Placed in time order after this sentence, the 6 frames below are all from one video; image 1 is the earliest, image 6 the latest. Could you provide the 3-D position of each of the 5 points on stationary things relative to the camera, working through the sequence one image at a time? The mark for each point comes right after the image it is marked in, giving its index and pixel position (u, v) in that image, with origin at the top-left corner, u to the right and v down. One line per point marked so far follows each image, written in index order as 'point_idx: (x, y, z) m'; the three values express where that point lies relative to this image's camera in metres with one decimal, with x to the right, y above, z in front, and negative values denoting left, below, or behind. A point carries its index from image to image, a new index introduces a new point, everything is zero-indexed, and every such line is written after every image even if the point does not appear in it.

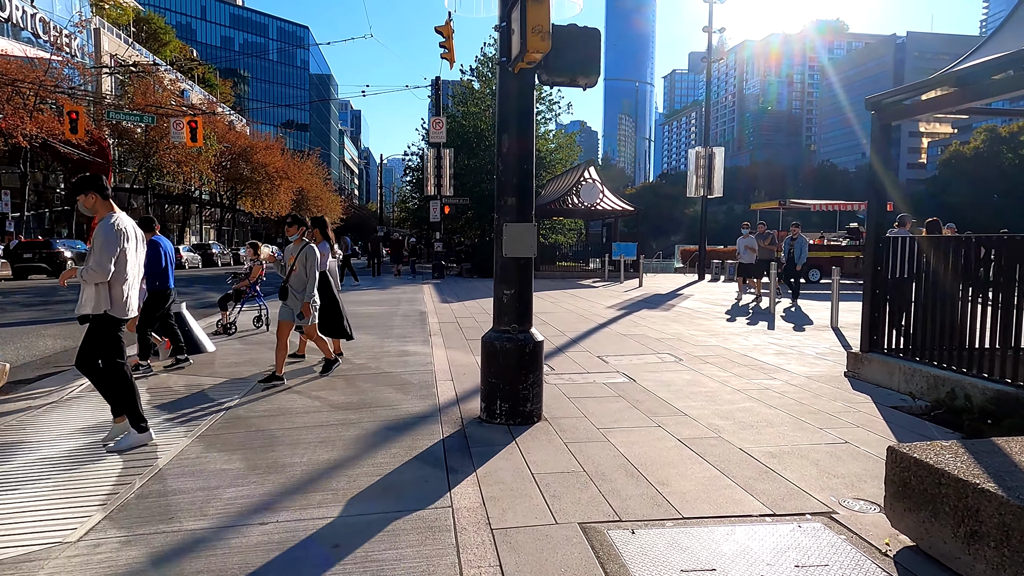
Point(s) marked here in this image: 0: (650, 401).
0: (+1.3, -1.1, +6.2) m
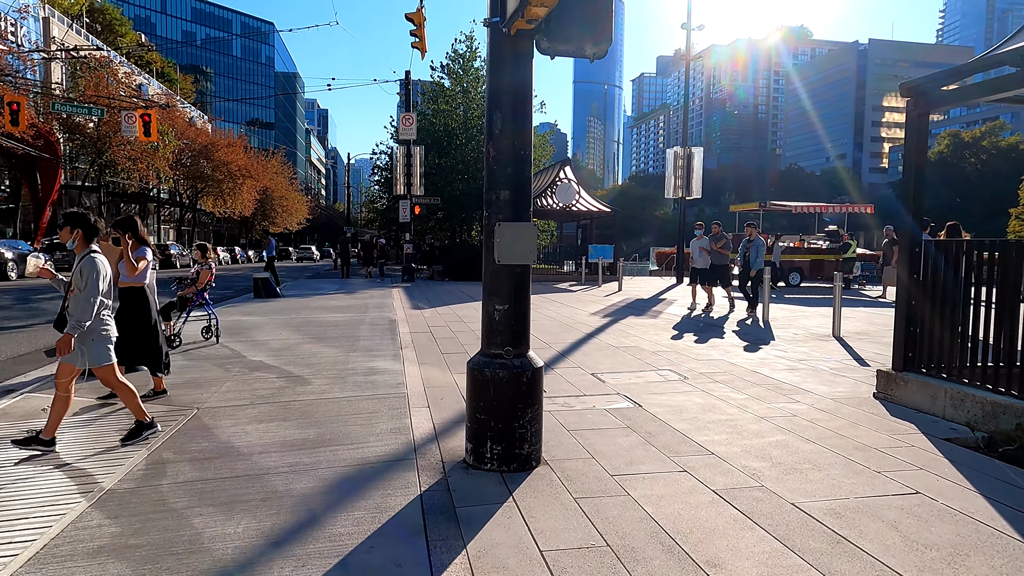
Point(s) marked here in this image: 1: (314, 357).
0: (+1.2, -1.2, +5.3) m
1: (-2.6, -0.9, +8.8) m
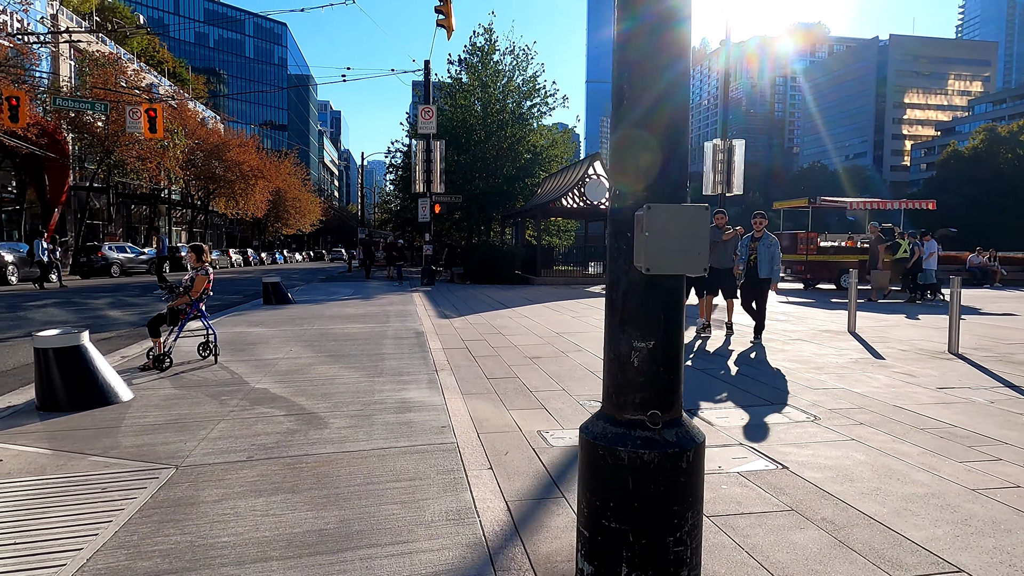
0: (+1.8, -1.3, +3.5) m
1: (-1.9, -1.0, +7.1) m
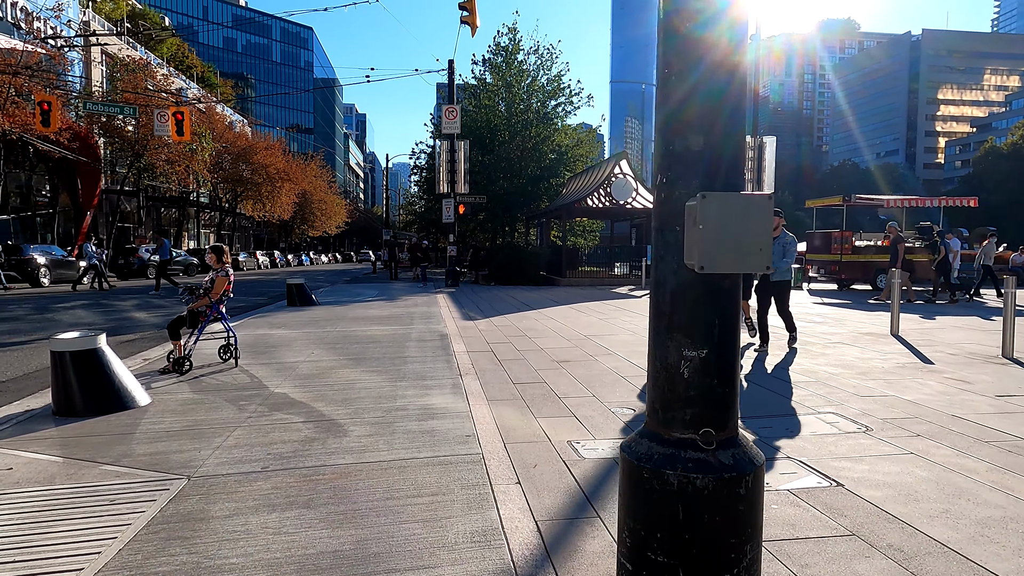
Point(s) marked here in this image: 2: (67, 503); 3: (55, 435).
0: (+2.0, -1.3, +3.2) m
1: (-1.7, -1.0, +6.9) m
2: (-2.8, -1.3, +4.1) m
3: (-3.8, -1.2, +5.5) m
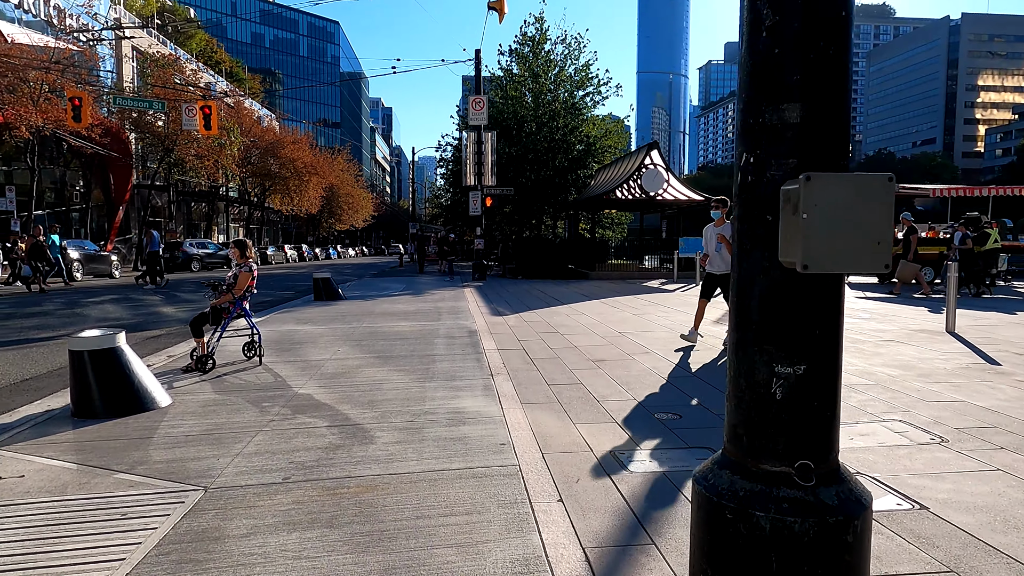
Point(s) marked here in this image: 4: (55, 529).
0: (+2.2, -1.3, +2.7) m
1: (-1.3, -1.0, +6.5) m
2: (-2.5, -1.3, +3.9) m
3: (-3.5, -1.2, +5.3) m
4: (-2.5, -1.3, +3.7) m
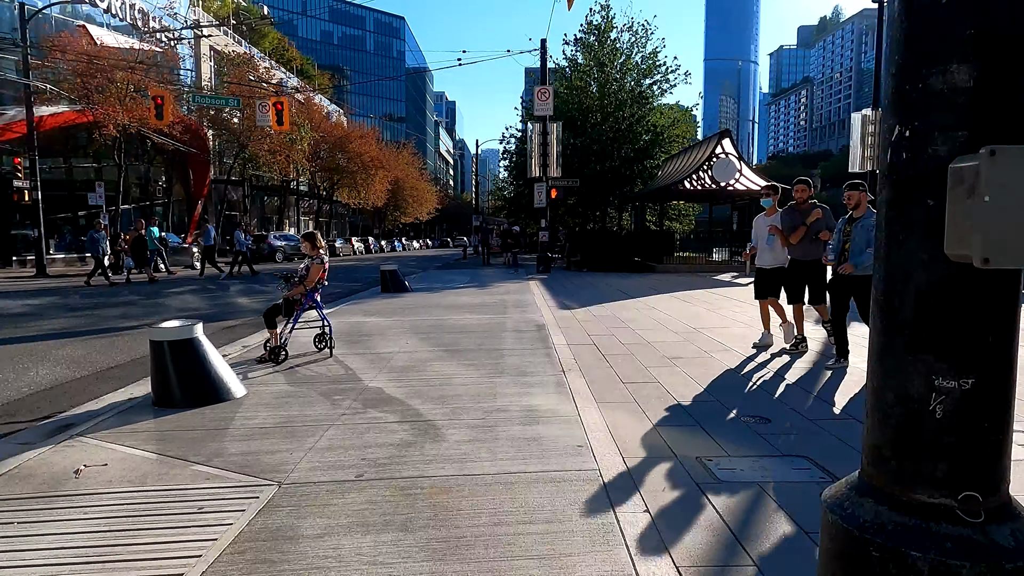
0: (+2.5, -1.3, +2.3) m
1: (-0.6, -0.9, +6.4) m
2: (-2.1, -1.3, +3.9) m
3: (-2.9, -1.1, +5.3) m
4: (-2.1, -1.3, +3.7) m
